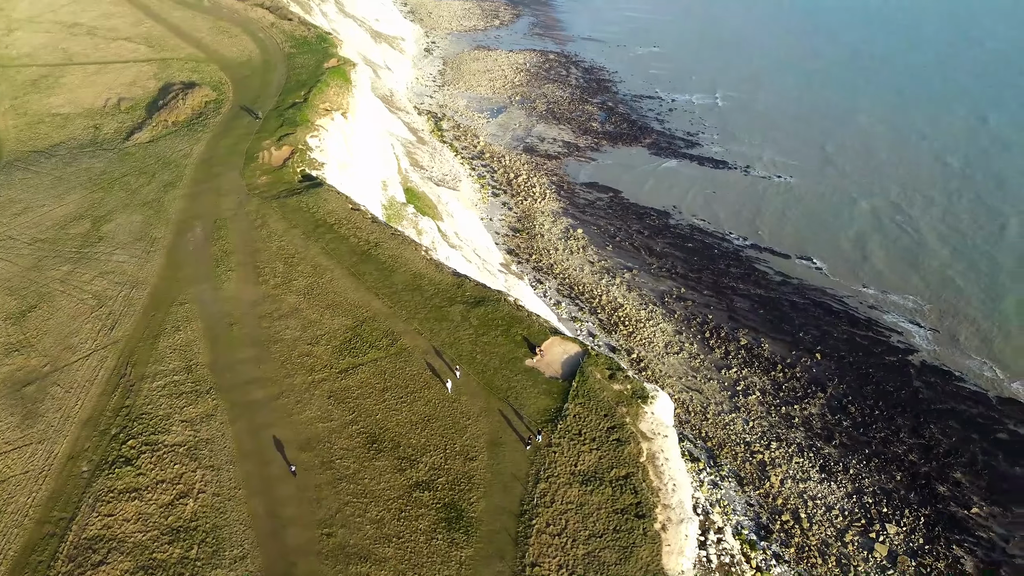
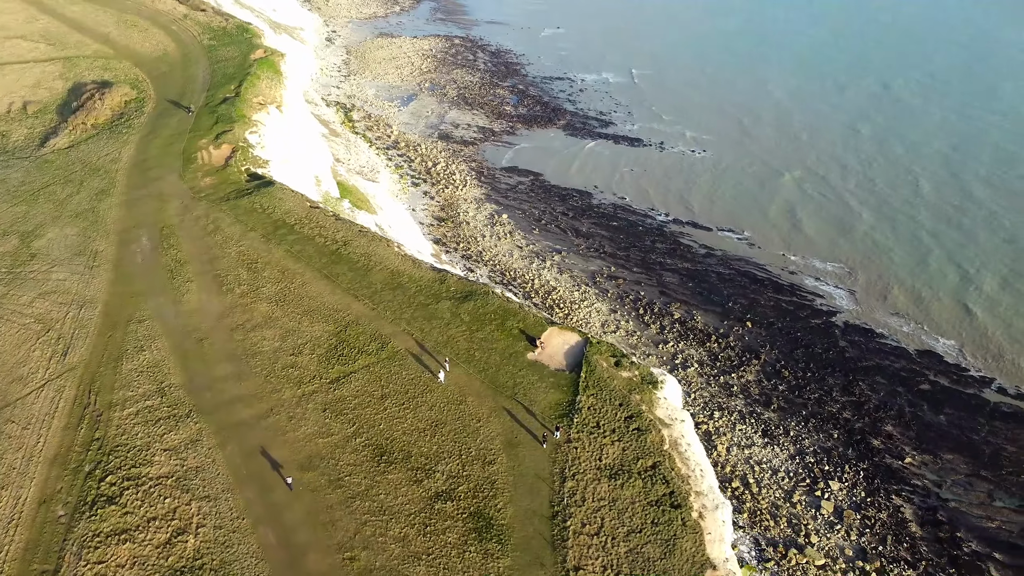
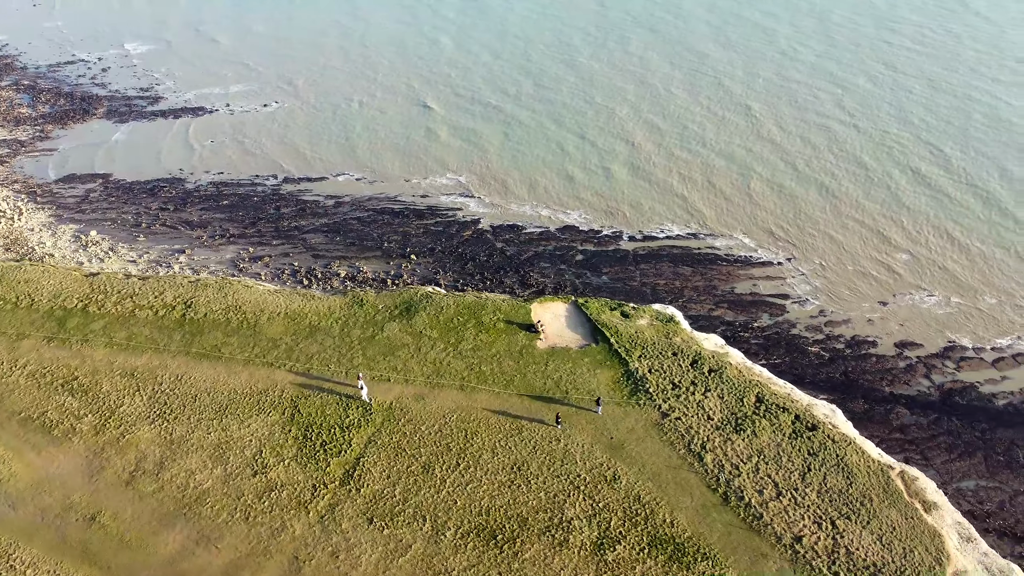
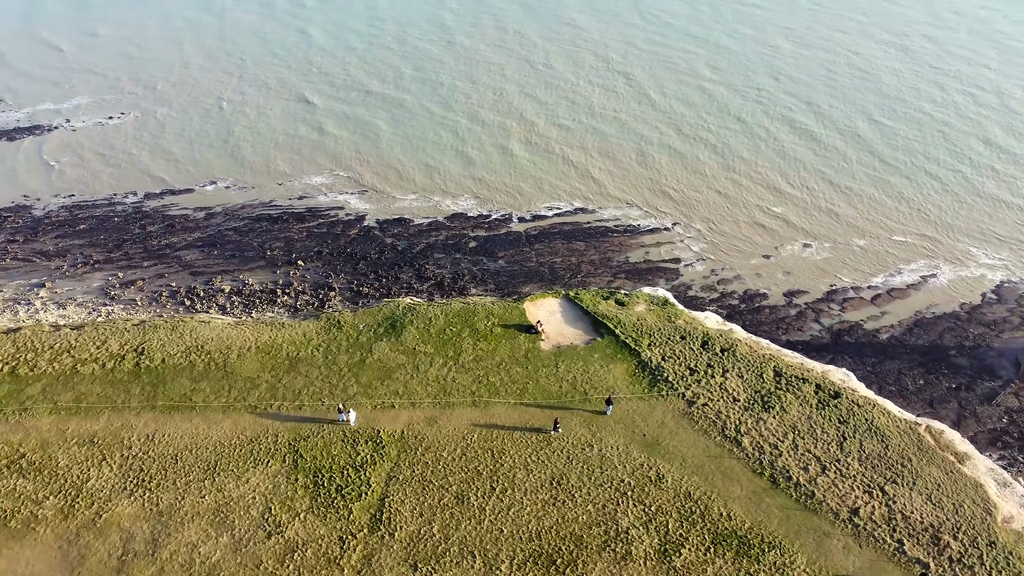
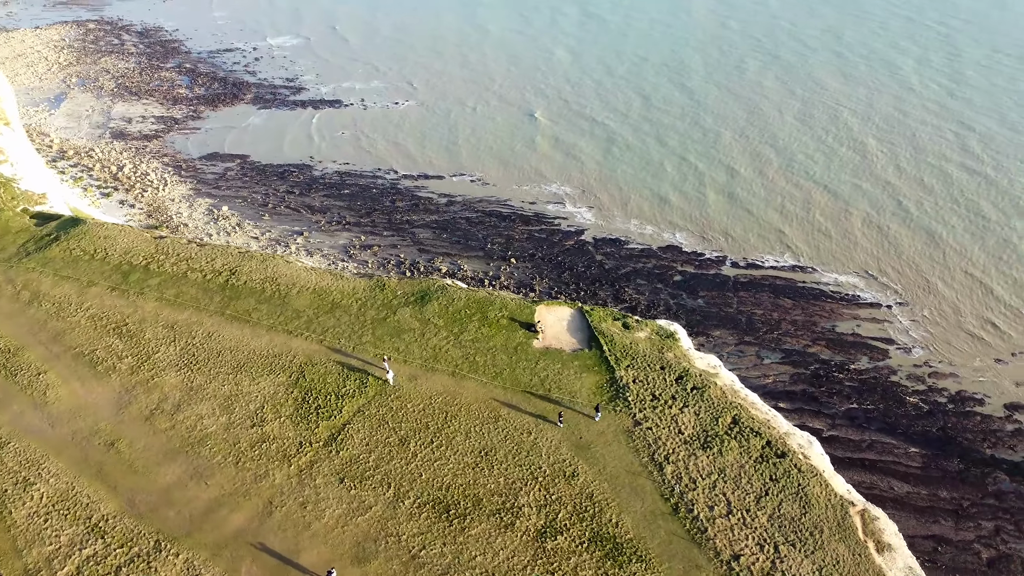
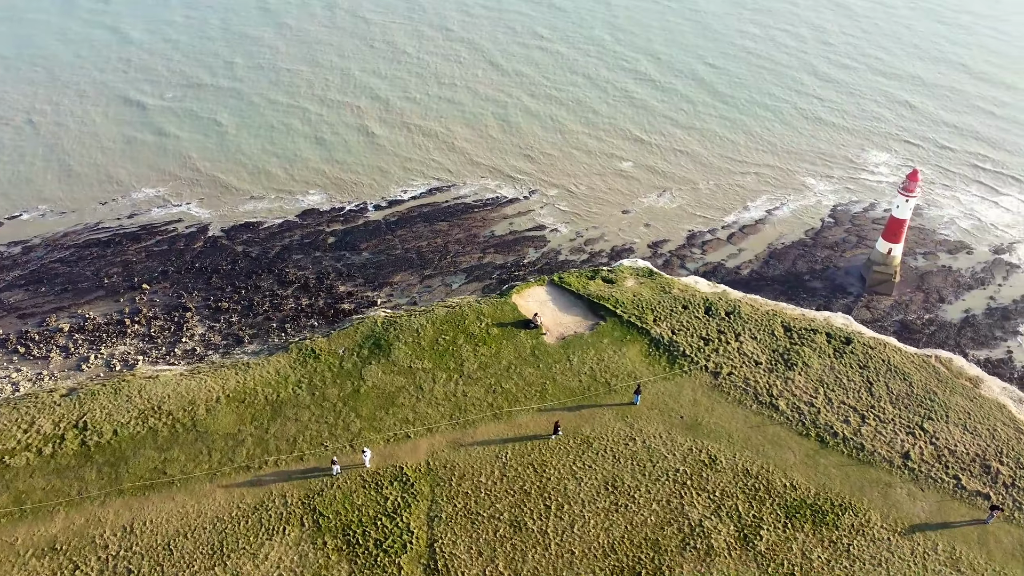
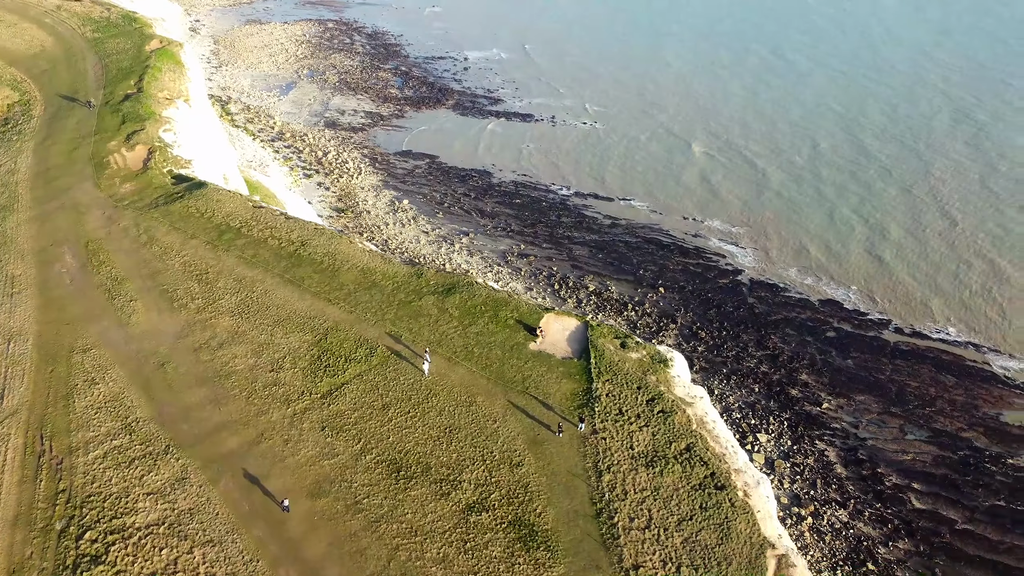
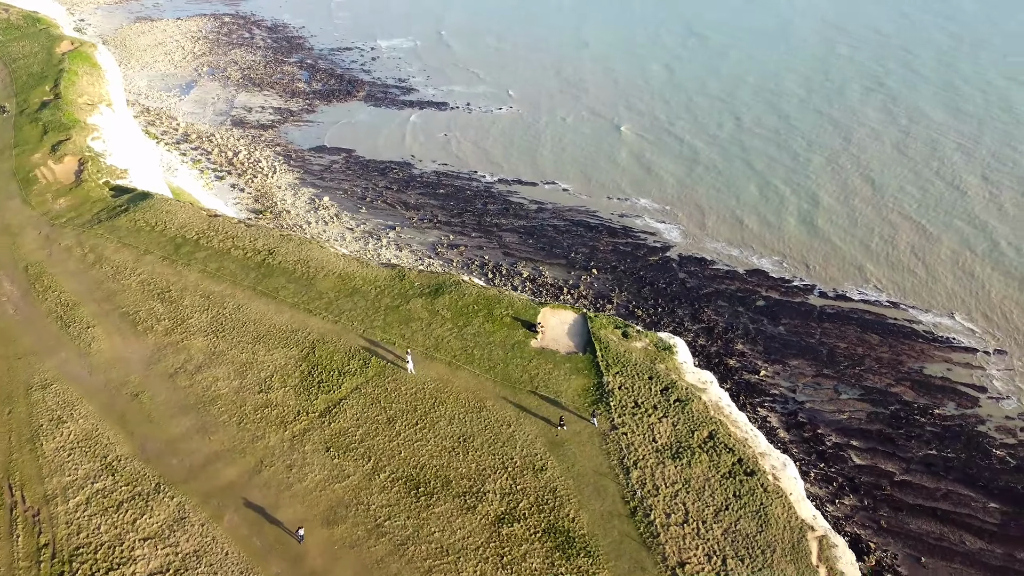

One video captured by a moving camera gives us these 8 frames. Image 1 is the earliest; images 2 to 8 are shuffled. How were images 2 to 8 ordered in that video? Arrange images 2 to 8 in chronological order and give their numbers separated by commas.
2, 7, 8, 5, 3, 4, 6
